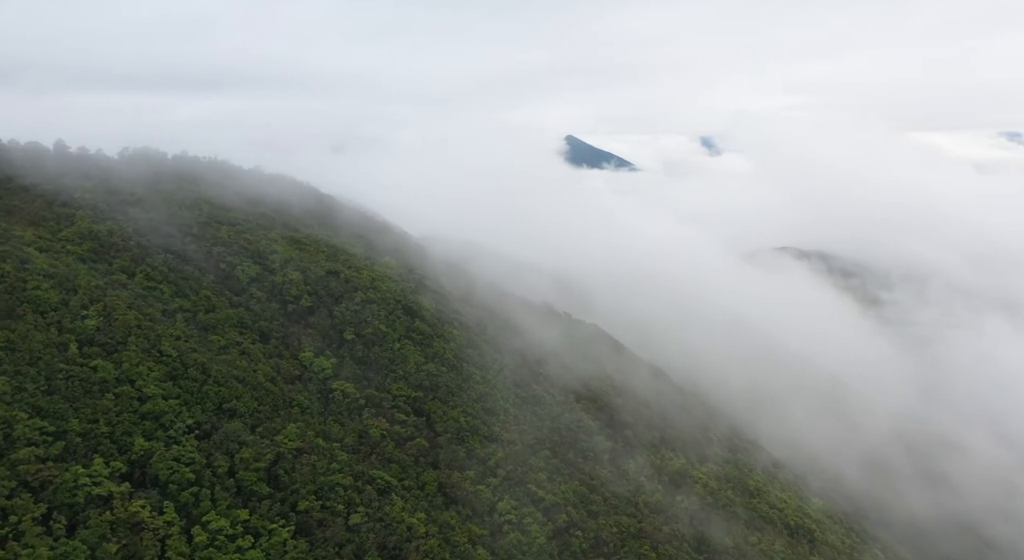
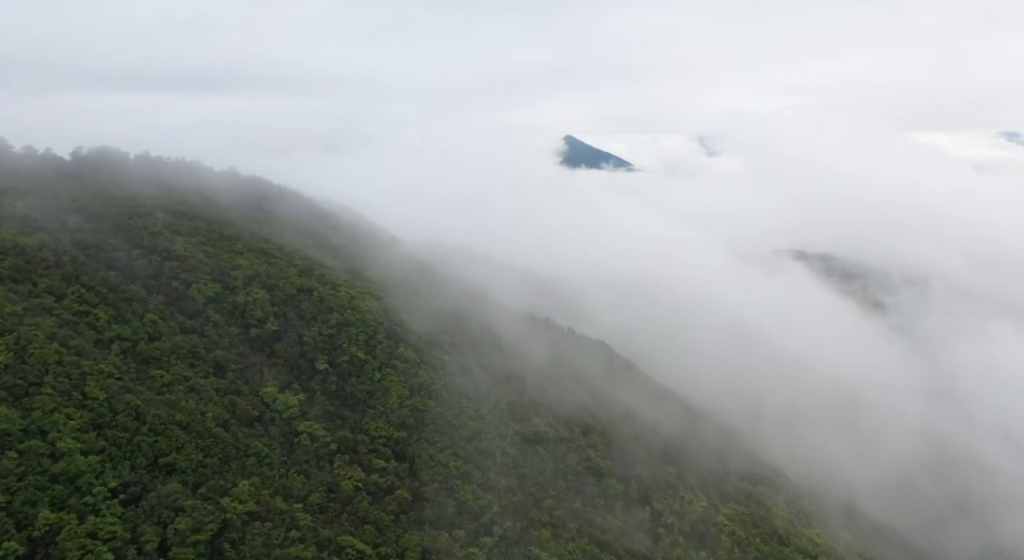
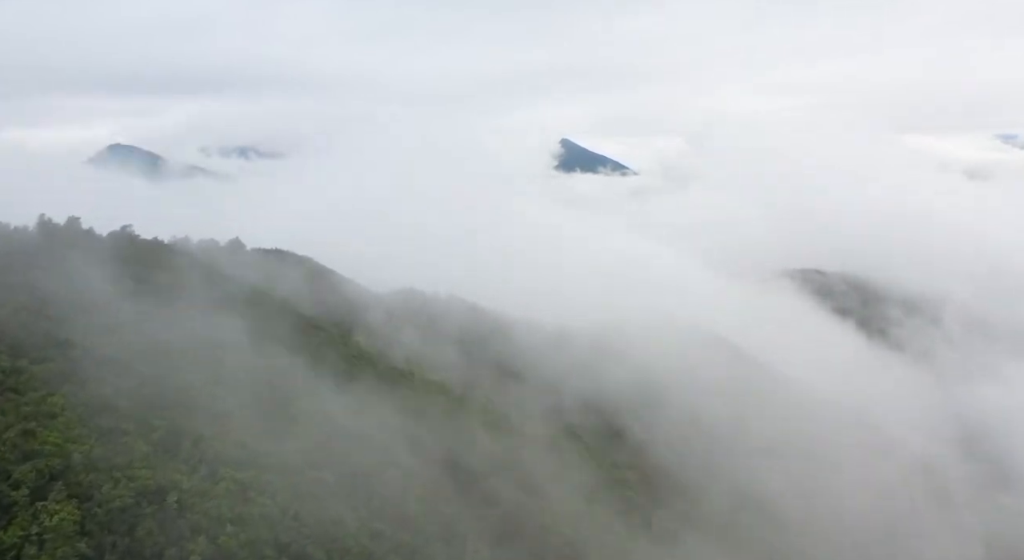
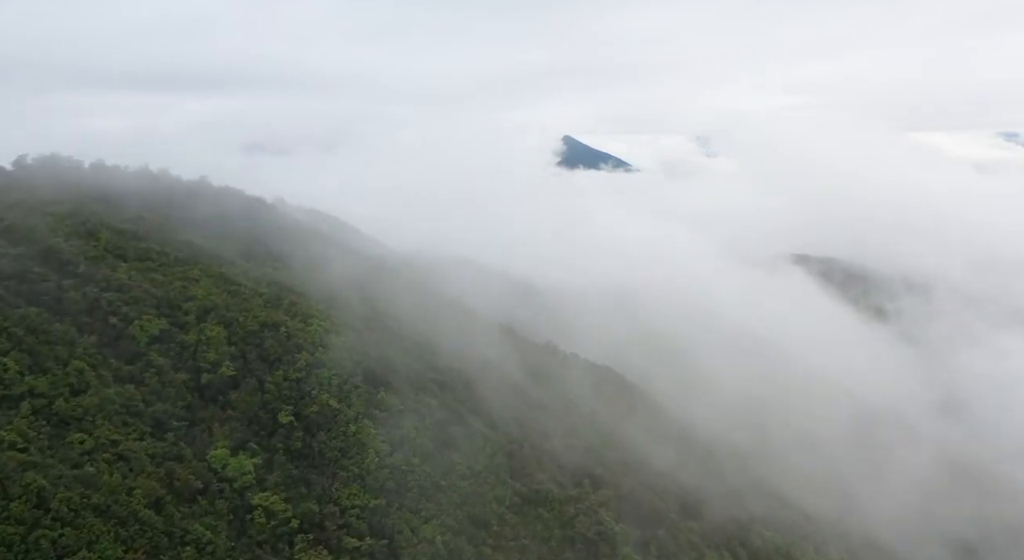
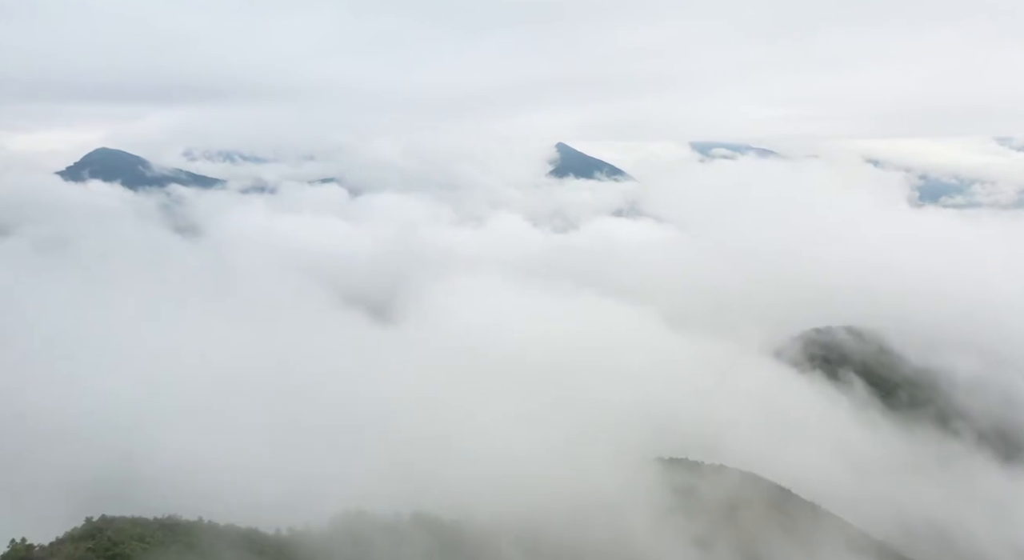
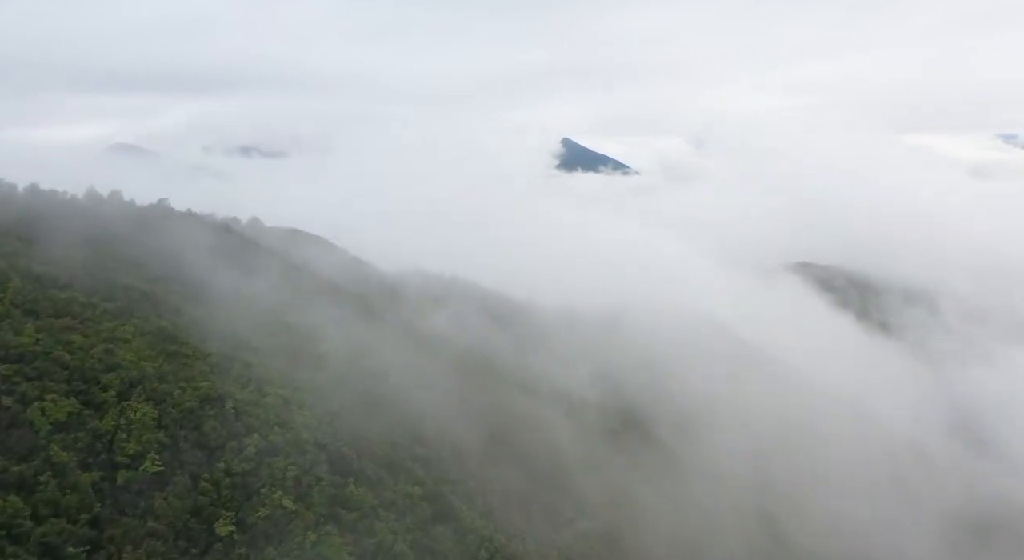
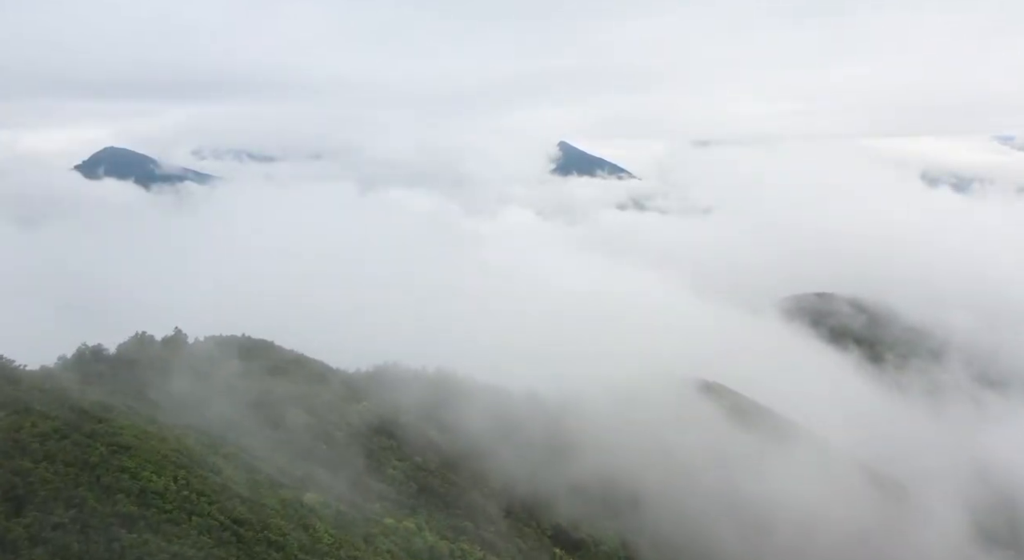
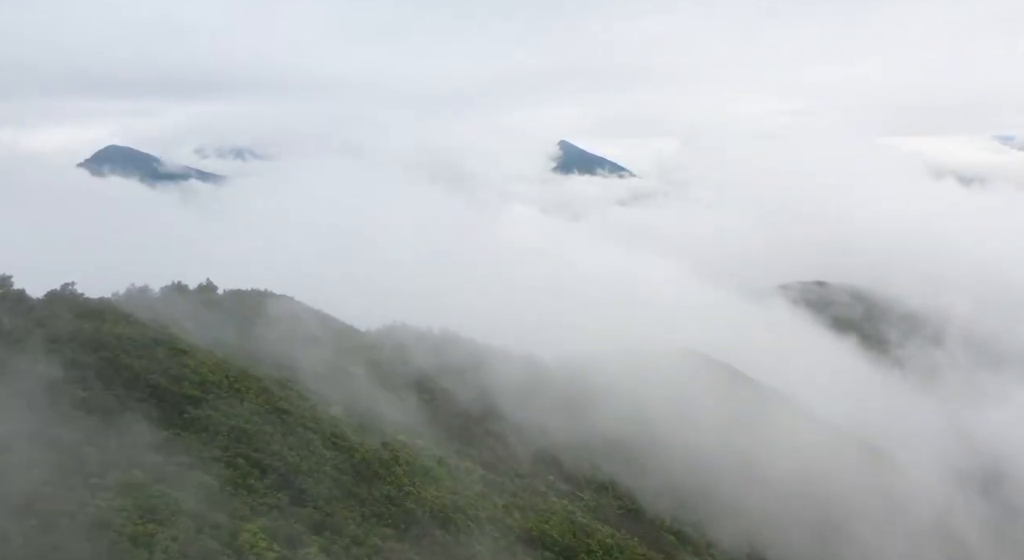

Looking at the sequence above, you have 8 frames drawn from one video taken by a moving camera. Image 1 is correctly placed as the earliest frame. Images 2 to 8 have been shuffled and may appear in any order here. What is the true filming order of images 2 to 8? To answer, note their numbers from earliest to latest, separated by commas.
2, 4, 6, 3, 8, 7, 5
